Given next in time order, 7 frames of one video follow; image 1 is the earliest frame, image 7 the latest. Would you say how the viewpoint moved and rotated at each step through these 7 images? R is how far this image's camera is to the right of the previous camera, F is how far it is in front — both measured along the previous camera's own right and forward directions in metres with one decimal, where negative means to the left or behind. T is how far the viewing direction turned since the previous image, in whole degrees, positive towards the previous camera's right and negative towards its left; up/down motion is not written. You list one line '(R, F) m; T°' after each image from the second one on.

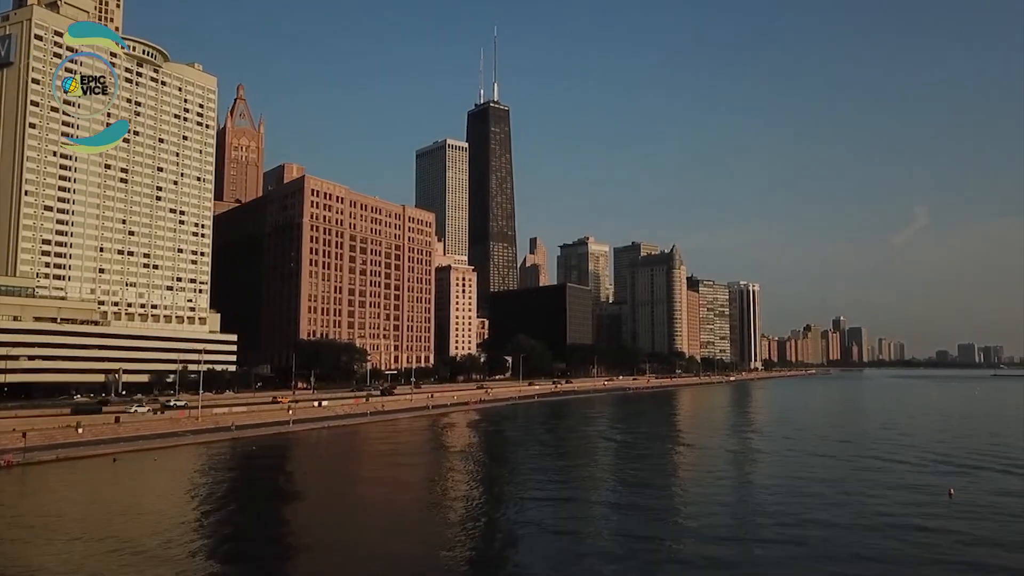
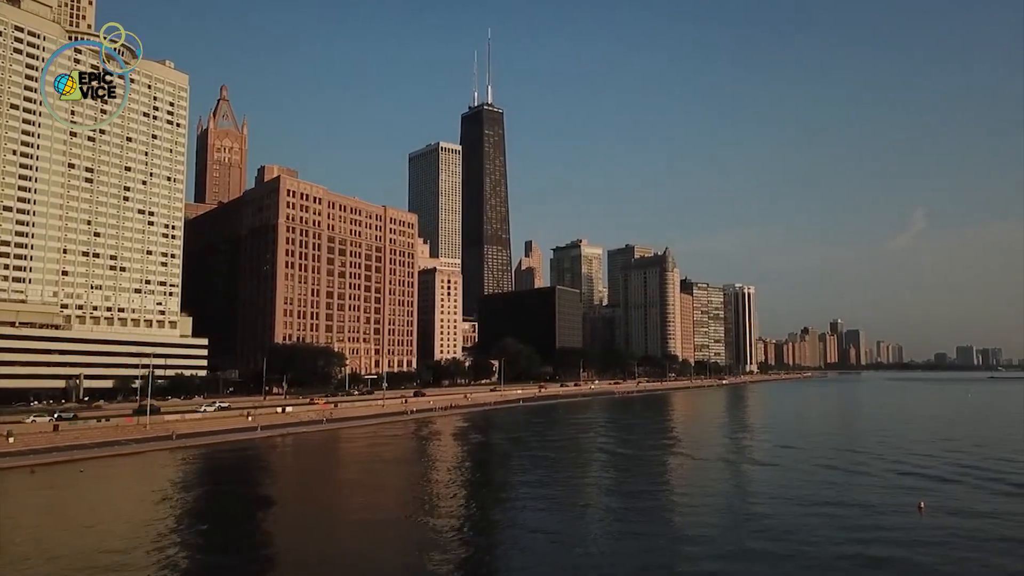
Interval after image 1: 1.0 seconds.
(+3.7, +3.6) m; 0°
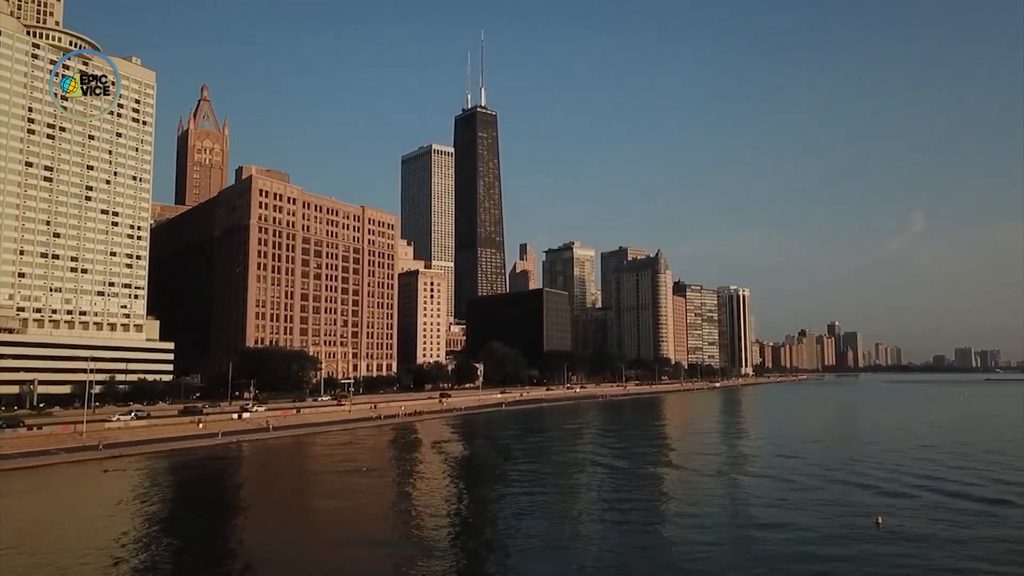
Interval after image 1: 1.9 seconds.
(+4.2, +4.0) m; 0°
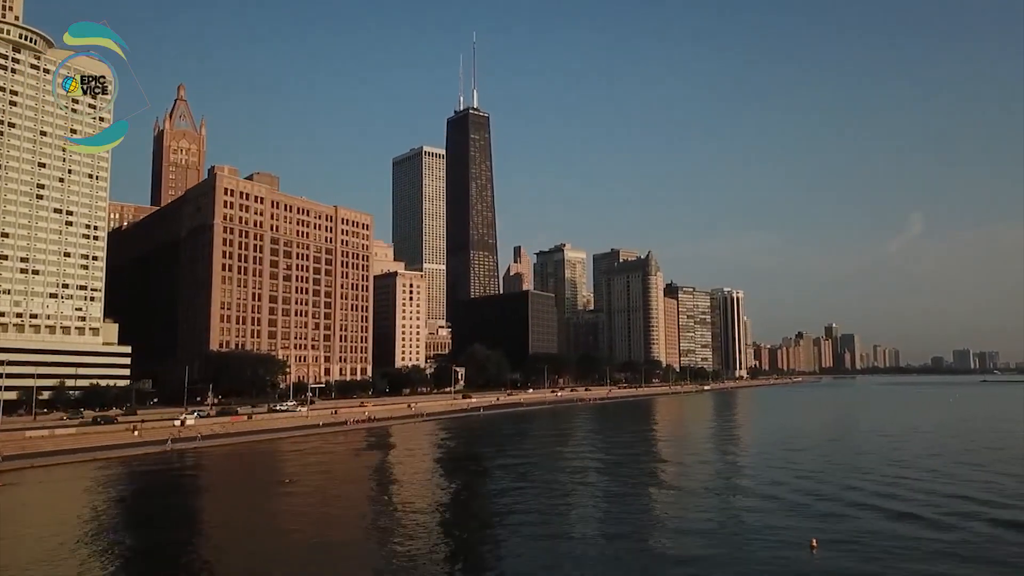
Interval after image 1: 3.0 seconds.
(+5.0, +4.7) m; 0°
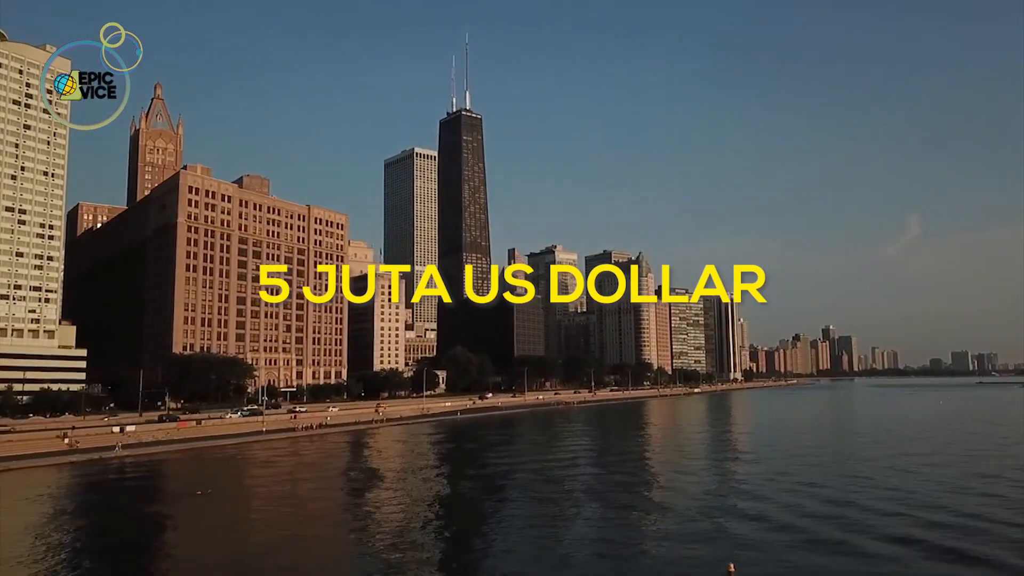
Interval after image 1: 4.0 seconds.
(+4.8, +4.4) m; 0°
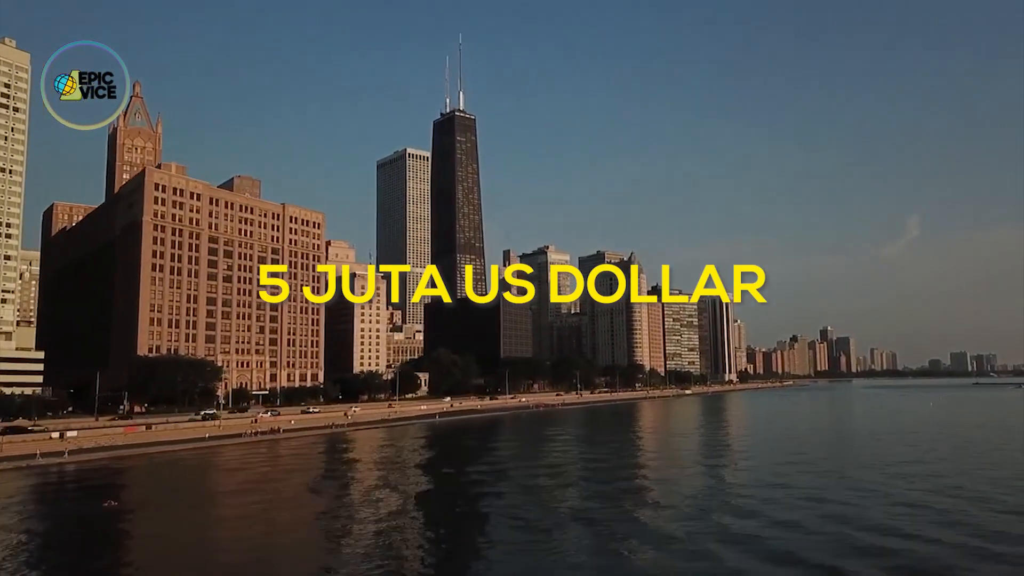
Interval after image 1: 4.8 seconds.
(+4.3, +4.1) m; 0°
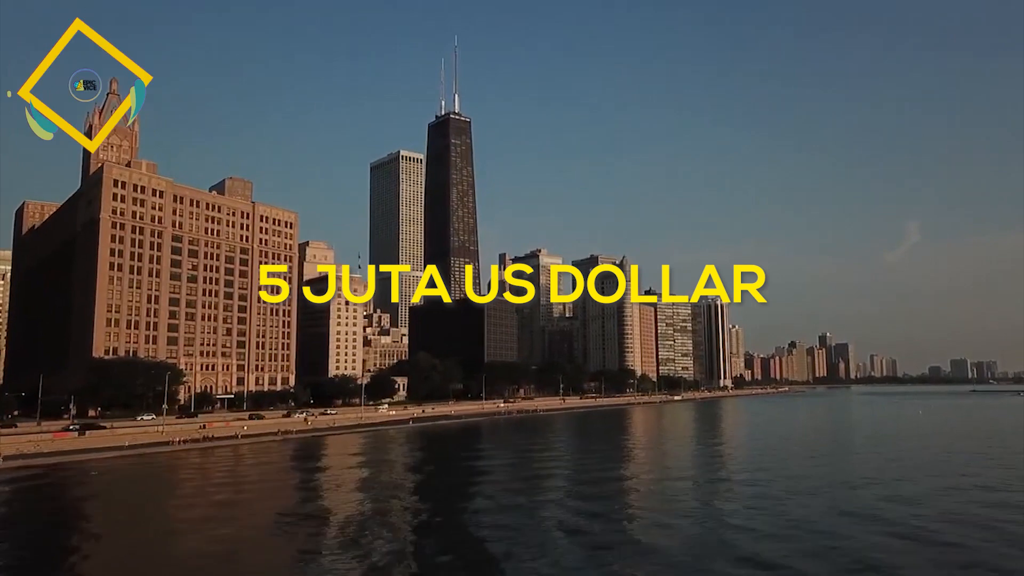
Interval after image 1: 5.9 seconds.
(+5.2, +4.9) m; 0°
